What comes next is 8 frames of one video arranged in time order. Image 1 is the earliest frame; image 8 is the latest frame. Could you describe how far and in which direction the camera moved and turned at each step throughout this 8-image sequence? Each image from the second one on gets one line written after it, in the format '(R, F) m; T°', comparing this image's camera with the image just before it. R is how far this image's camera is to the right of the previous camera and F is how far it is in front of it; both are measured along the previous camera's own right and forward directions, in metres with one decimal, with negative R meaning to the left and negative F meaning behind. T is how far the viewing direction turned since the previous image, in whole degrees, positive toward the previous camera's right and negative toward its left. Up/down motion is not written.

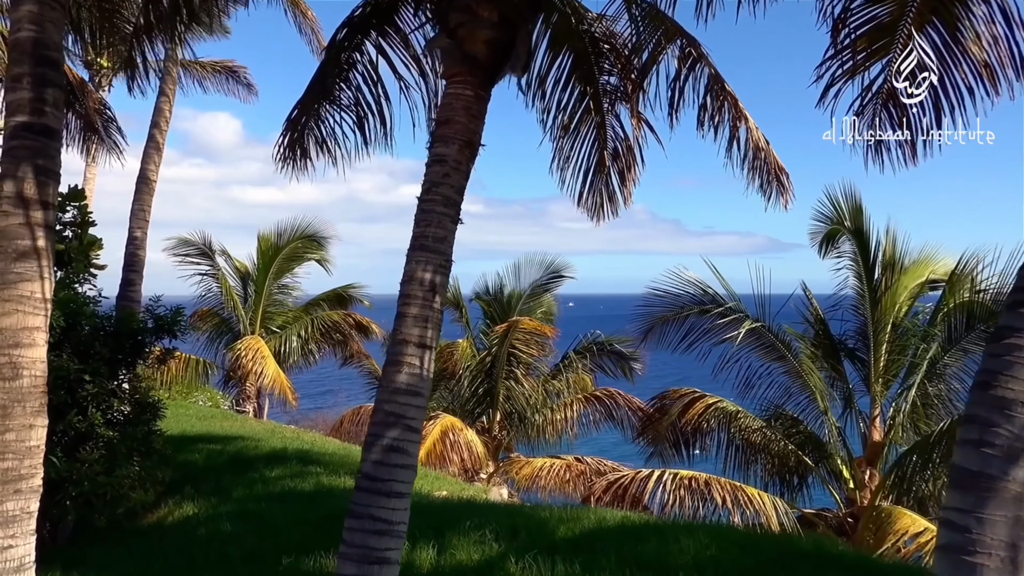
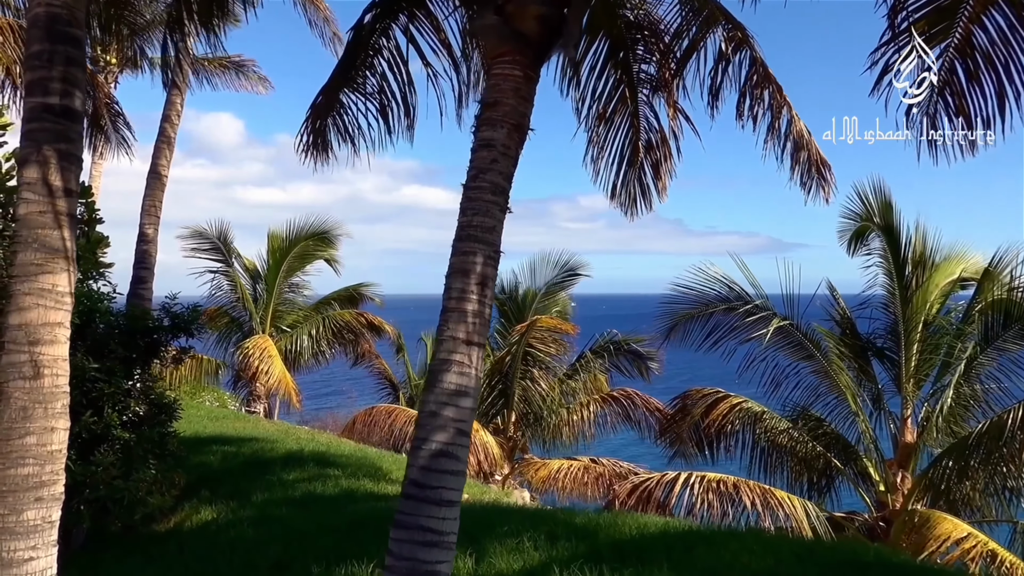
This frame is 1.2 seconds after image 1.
(-0.2, +0.3) m; 0°
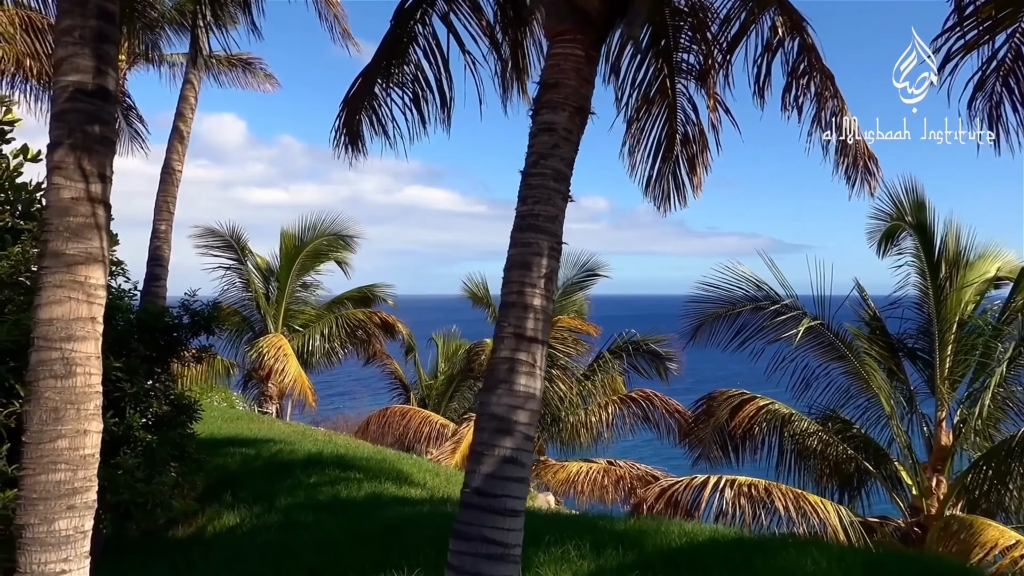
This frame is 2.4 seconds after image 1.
(-0.3, +0.2) m; 0°
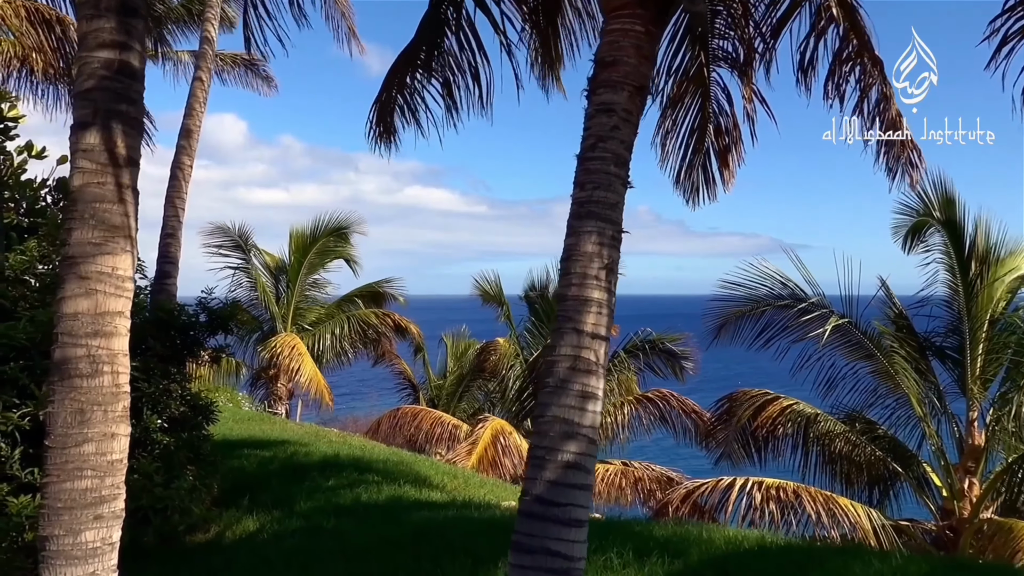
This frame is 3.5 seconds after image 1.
(-0.2, +0.2) m; 0°
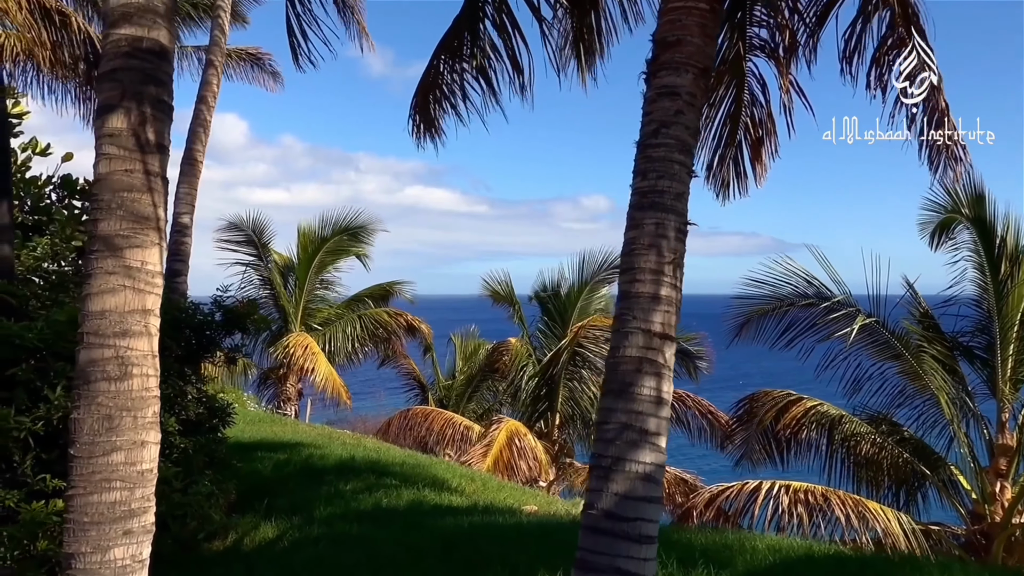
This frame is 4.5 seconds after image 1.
(-0.2, +0.2) m; 0°
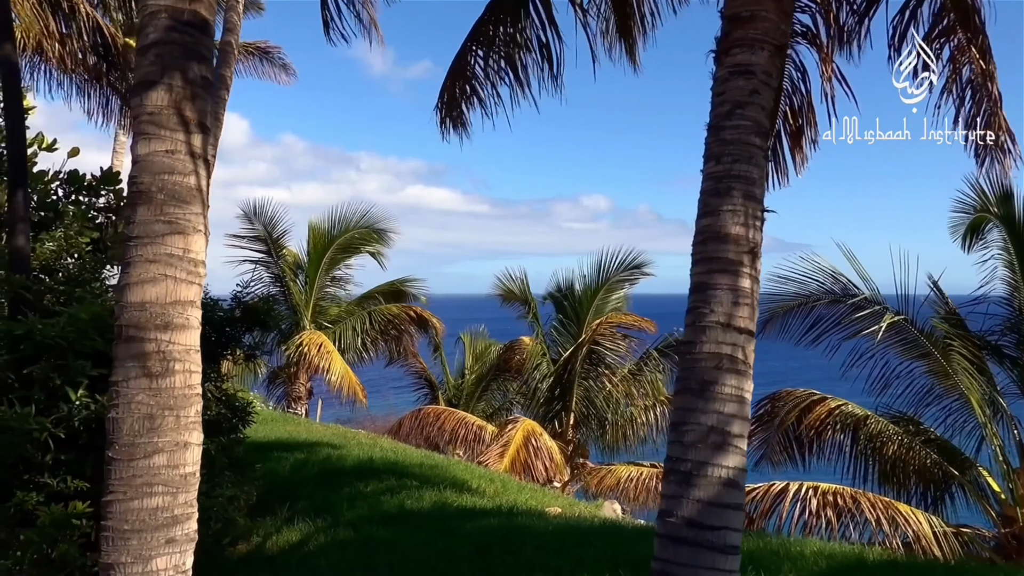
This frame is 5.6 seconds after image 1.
(-0.2, +0.2) m; 0°
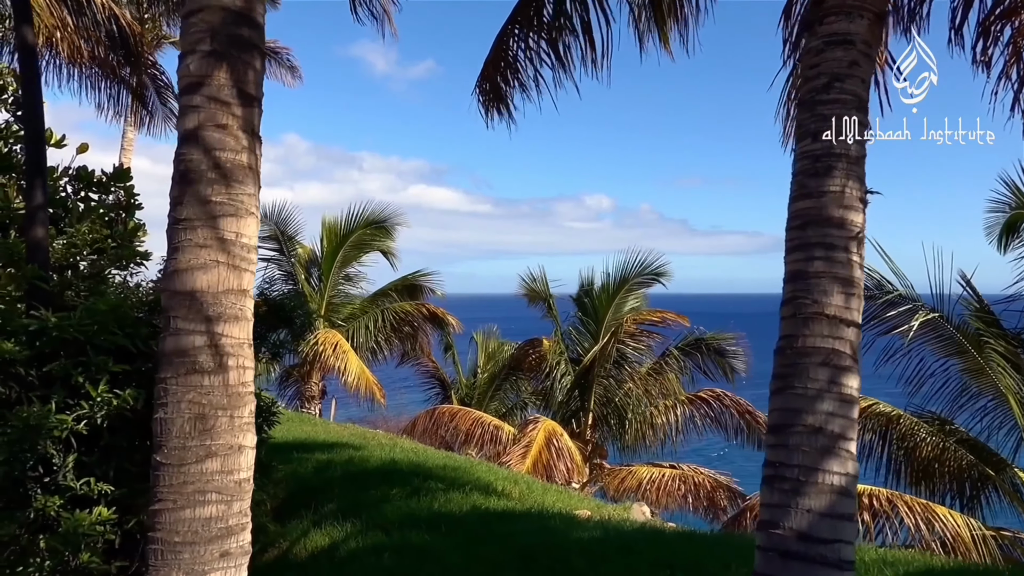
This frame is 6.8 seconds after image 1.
(-0.2, +0.2) m; 0°
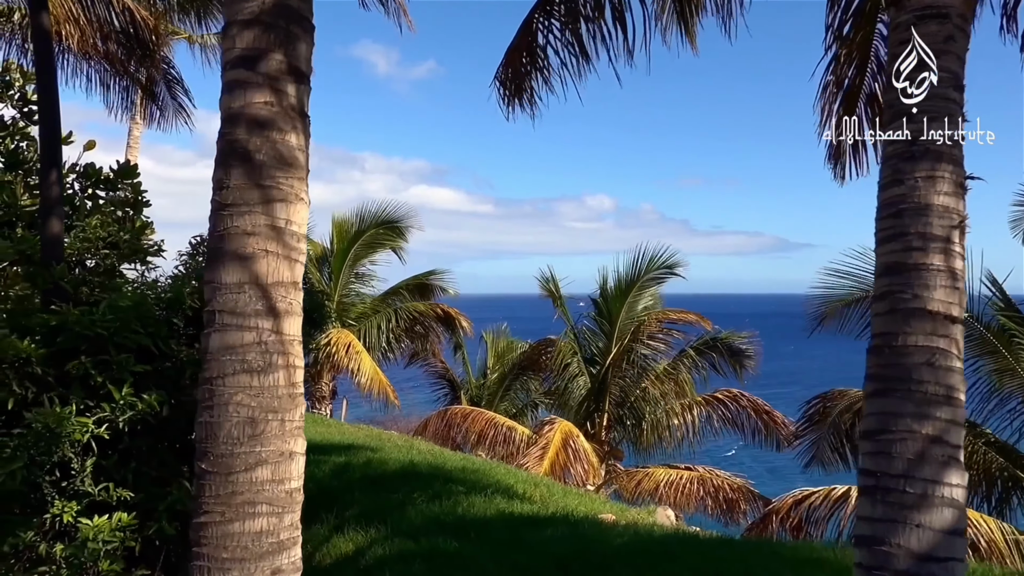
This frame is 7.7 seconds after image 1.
(-0.2, +0.2) m; 0°
